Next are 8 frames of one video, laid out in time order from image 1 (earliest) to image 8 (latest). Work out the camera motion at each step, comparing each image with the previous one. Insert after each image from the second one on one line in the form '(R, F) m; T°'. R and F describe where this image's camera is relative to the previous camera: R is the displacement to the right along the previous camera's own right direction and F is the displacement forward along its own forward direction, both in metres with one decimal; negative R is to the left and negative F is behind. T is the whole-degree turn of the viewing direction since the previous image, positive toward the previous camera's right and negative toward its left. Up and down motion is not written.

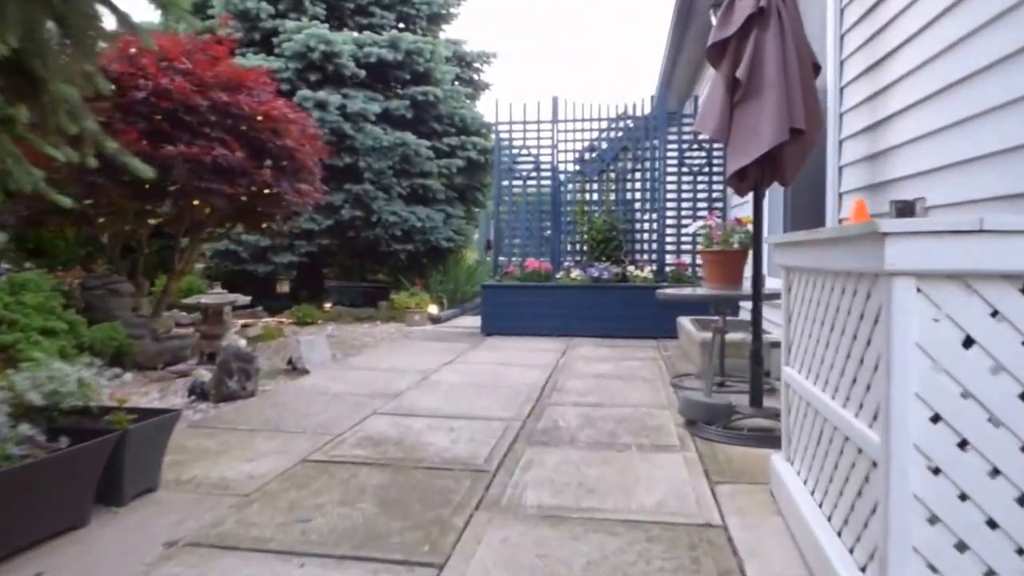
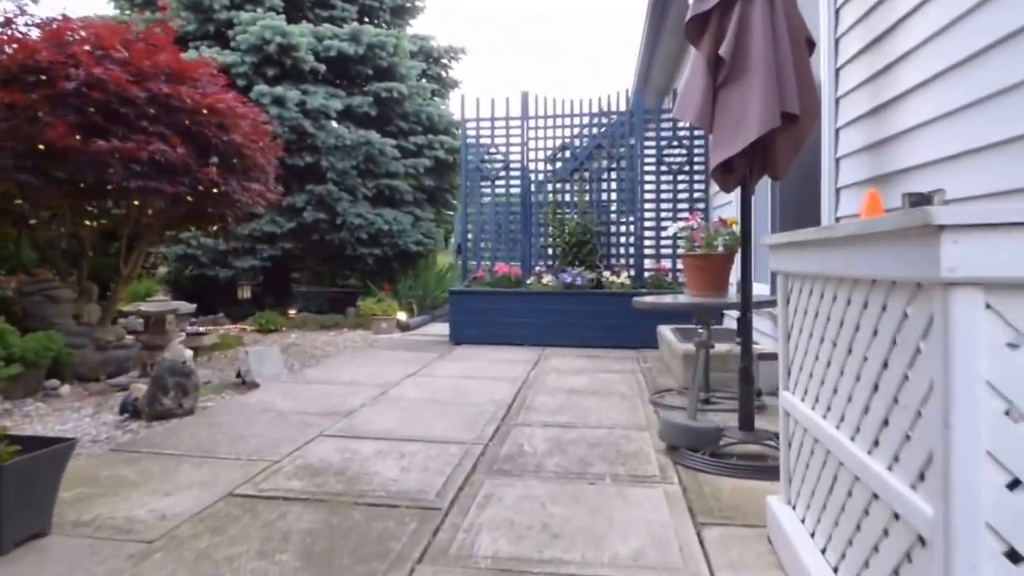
(+0.1, +0.4) m; +1°
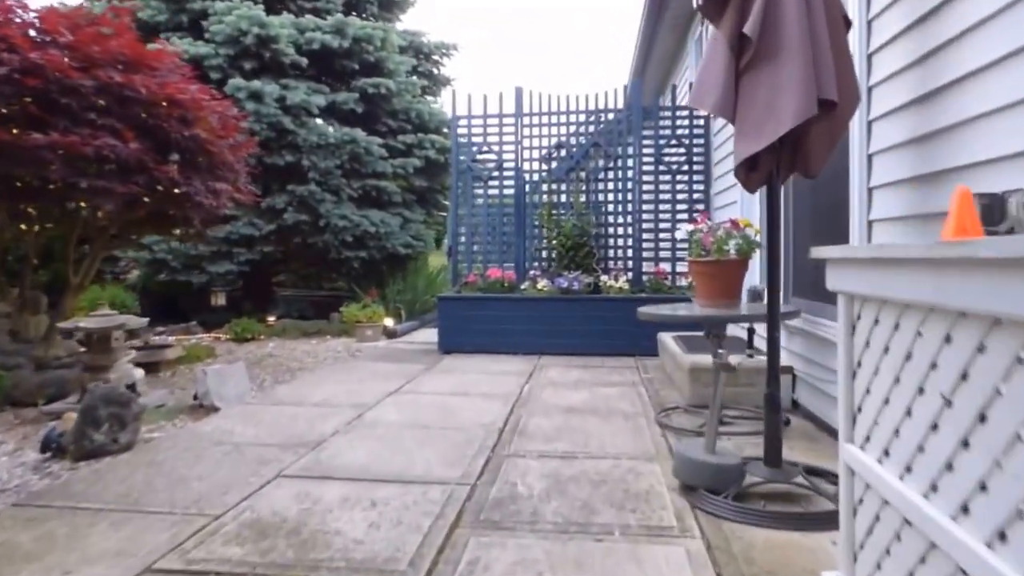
(0.0, +0.5) m; 0°
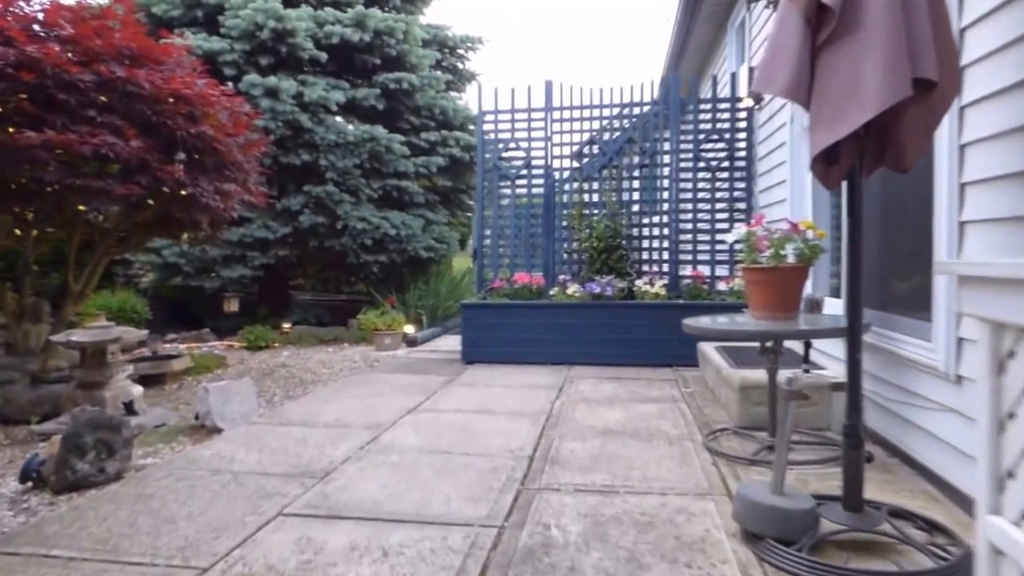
(0.0, +0.4) m; -2°
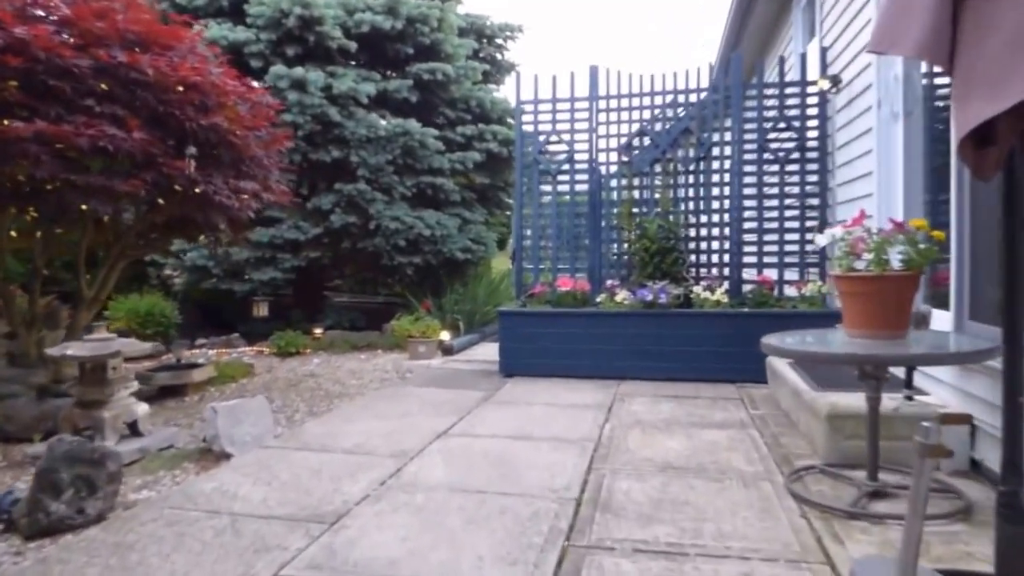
(0.0, +0.5) m; -3°
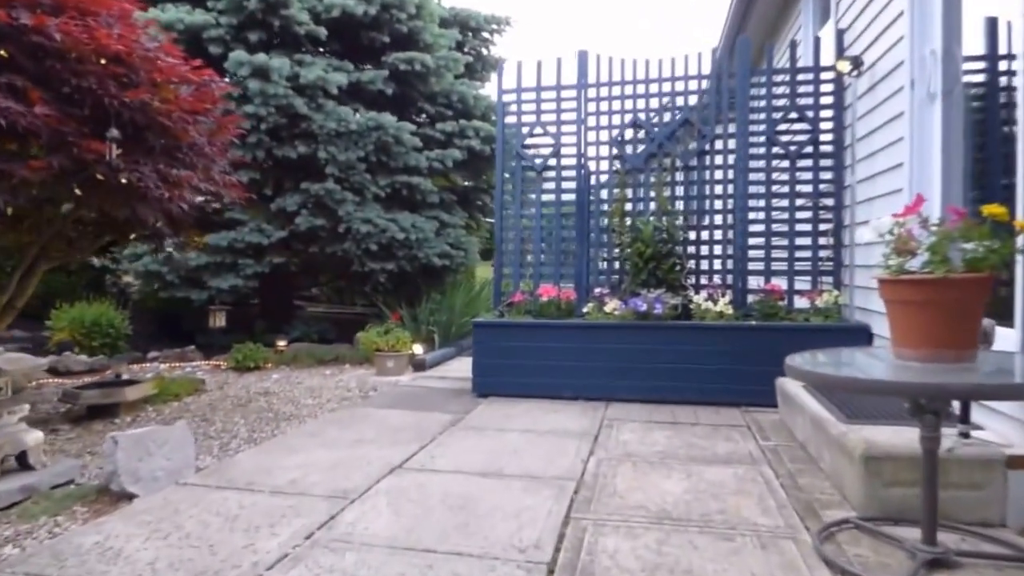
(+0.1, +0.6) m; +1°
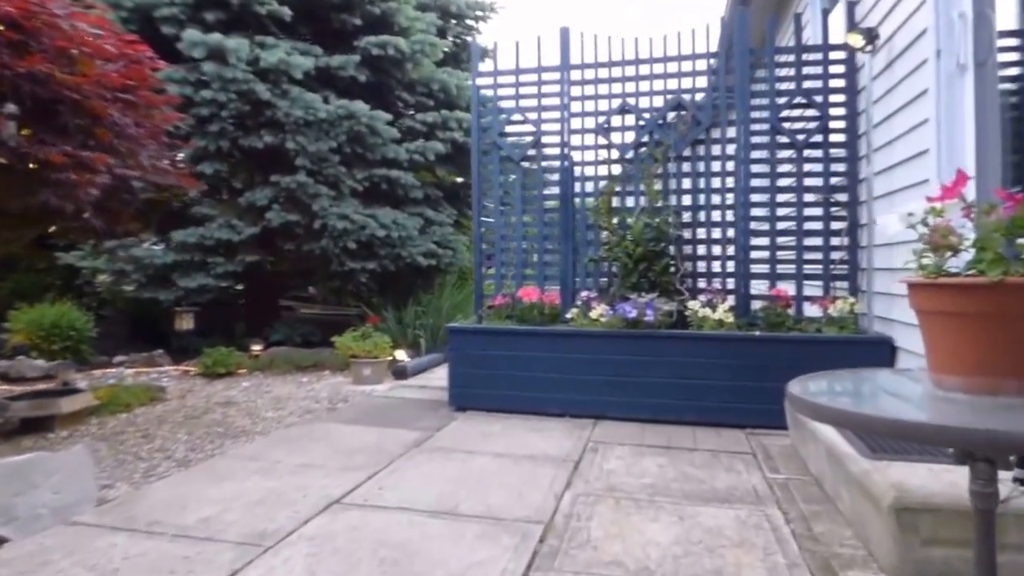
(+0.2, +0.6) m; -1°
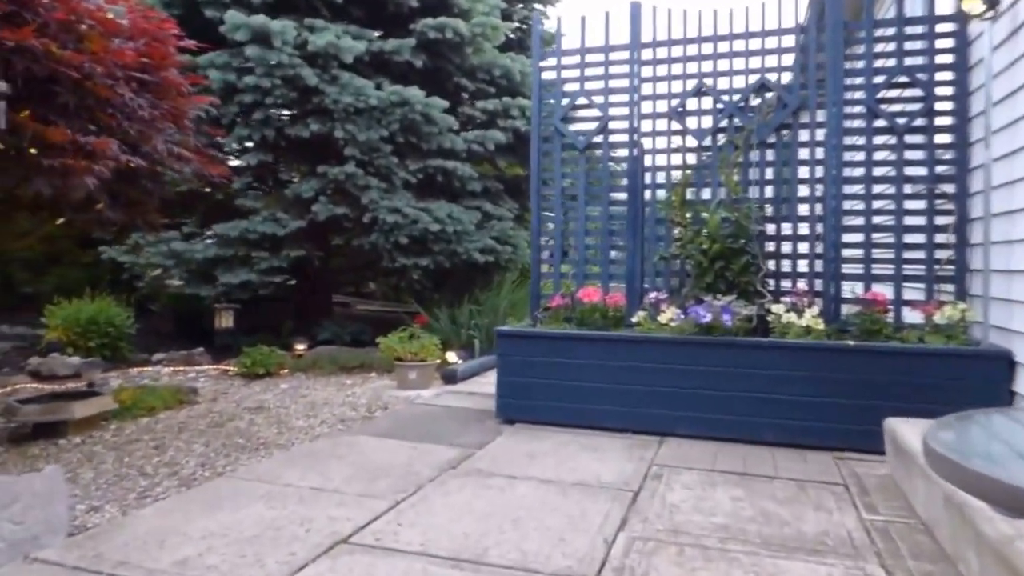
(+0.1, +0.5) m; -5°
